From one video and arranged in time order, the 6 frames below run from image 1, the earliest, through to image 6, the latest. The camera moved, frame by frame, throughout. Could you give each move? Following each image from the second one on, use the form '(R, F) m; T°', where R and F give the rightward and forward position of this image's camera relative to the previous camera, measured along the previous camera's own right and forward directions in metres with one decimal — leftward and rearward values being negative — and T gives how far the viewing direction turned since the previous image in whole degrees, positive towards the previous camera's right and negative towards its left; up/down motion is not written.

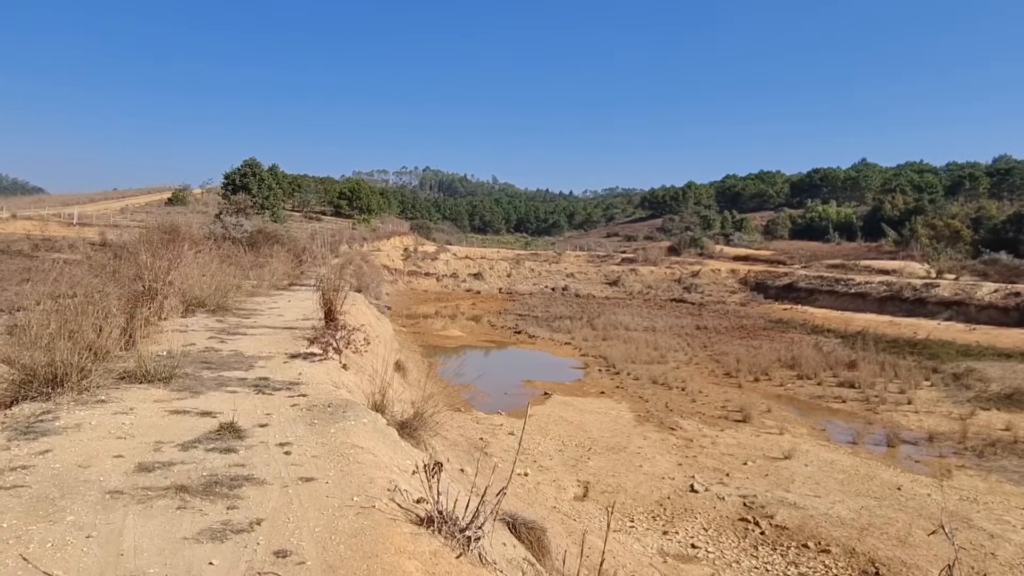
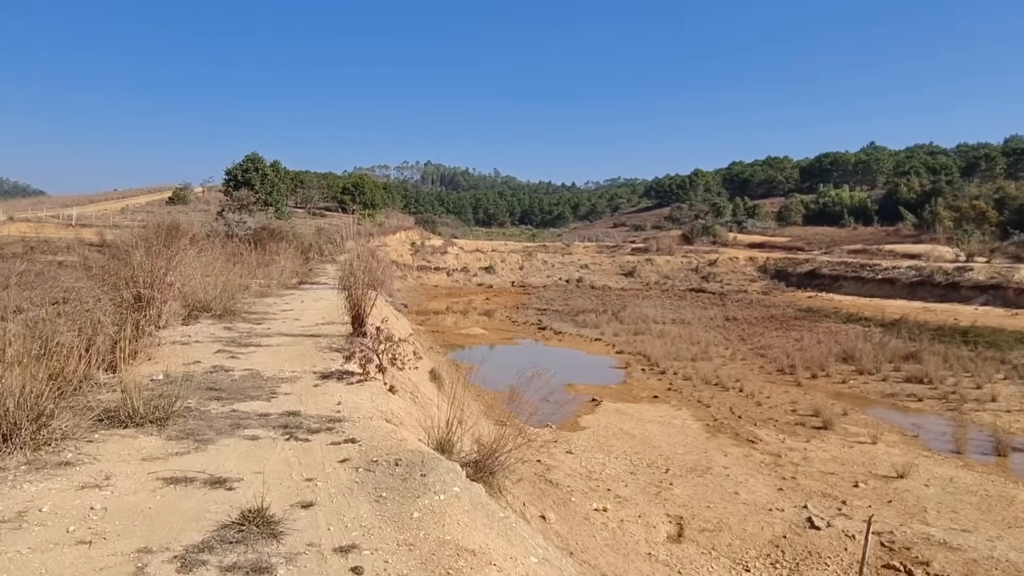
(-0.6, +1.6) m; 0°
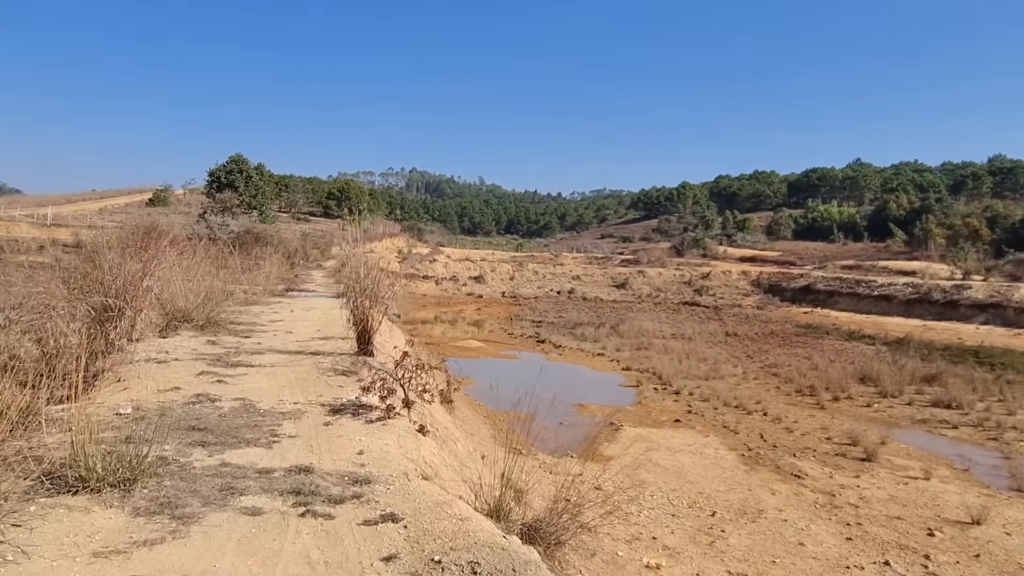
(-0.5, +1.1) m; +1°
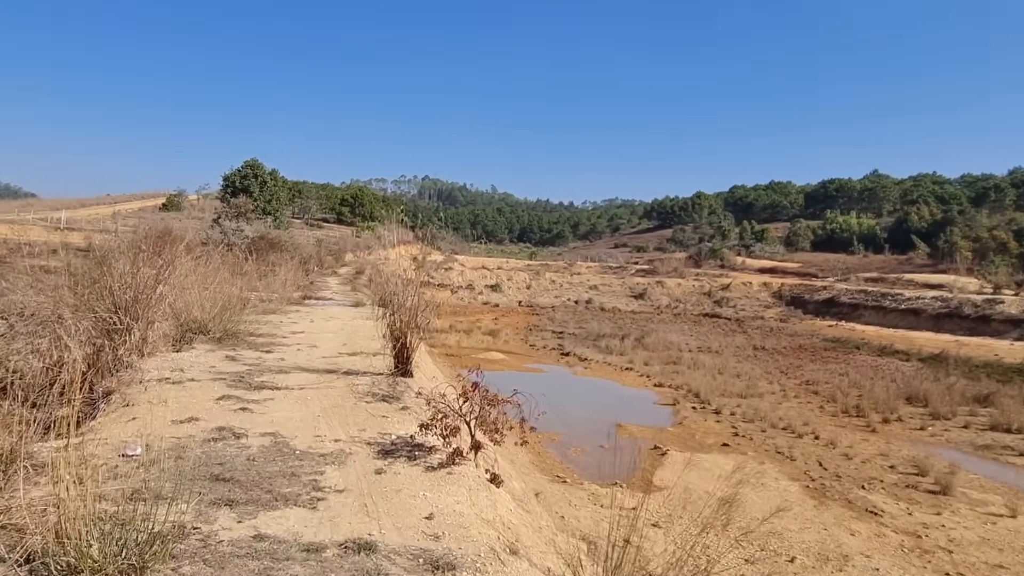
(-0.4, +0.8) m; -1°
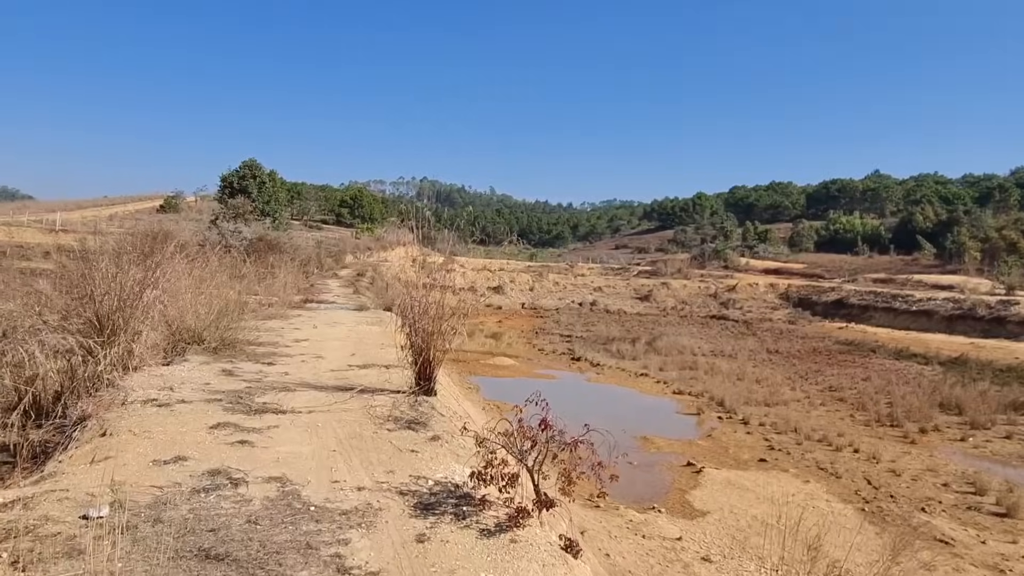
(-0.3, +0.8) m; 0°
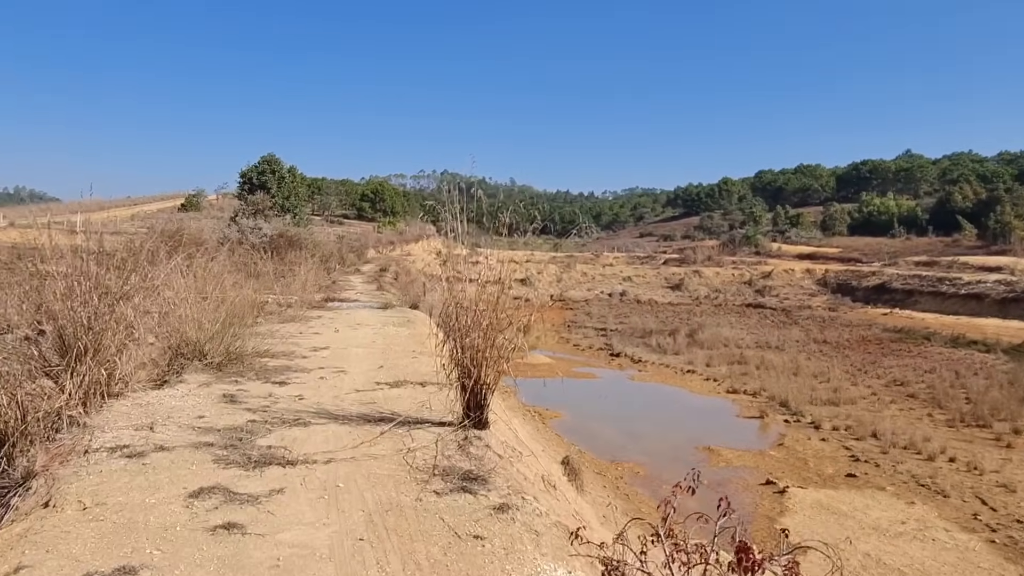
(-0.3, +1.3) m; -2°
